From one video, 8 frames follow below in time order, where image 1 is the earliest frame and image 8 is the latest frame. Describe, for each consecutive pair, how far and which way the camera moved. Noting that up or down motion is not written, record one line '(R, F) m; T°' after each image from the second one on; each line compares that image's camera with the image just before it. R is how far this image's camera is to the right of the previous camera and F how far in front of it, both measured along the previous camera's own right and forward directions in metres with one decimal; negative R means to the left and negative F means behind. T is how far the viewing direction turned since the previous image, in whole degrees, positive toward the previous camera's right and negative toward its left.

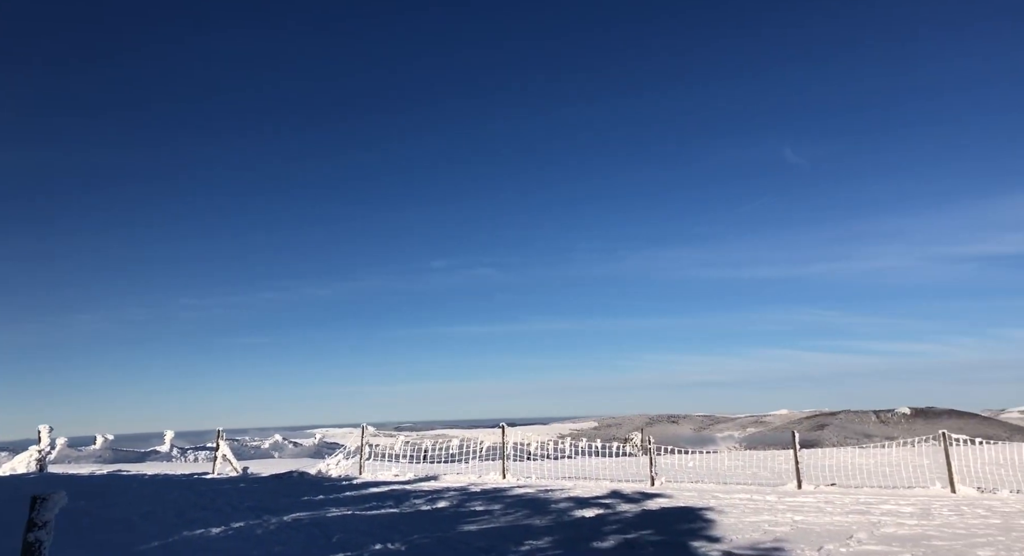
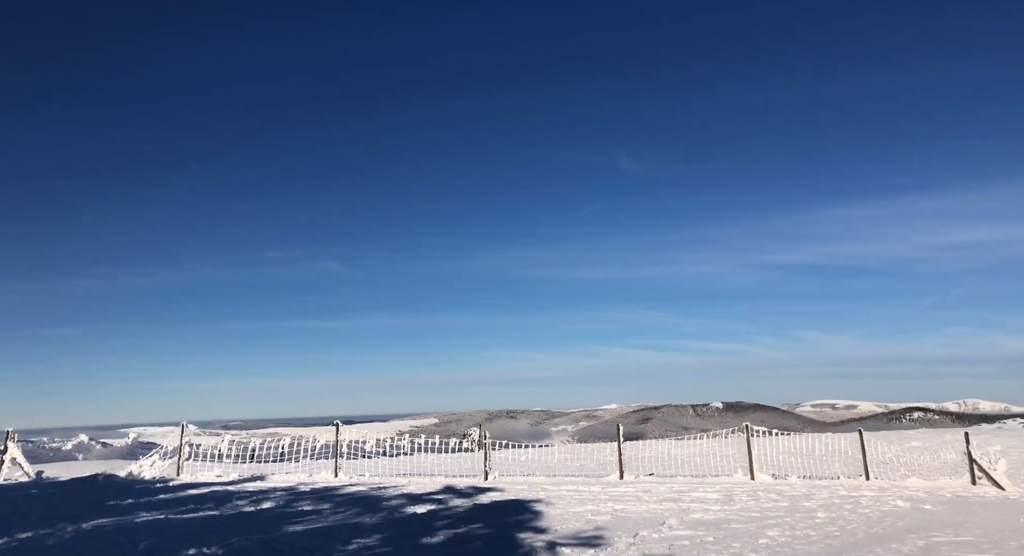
(+0.4, -0.1) m; +11°
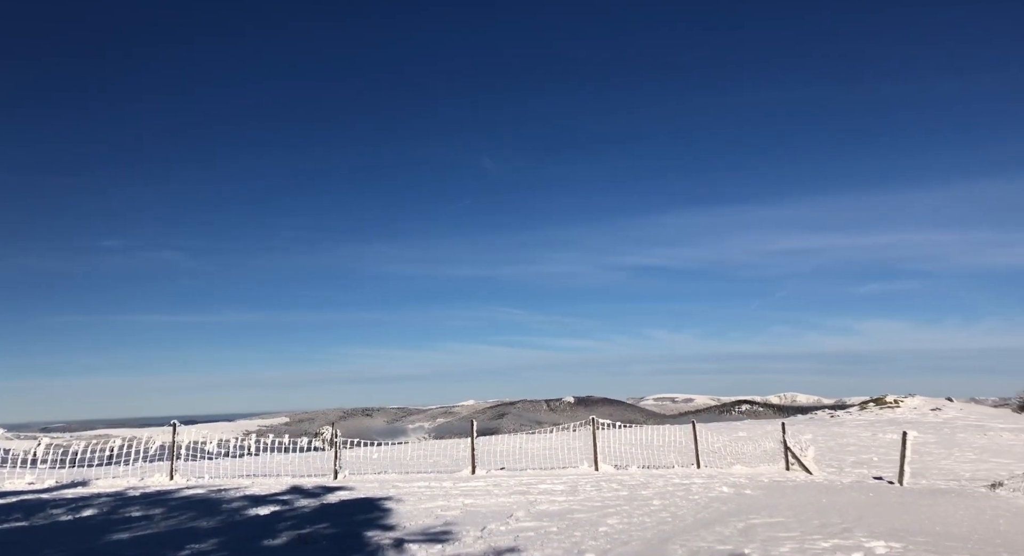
(+0.4, -0.2) m; +10°
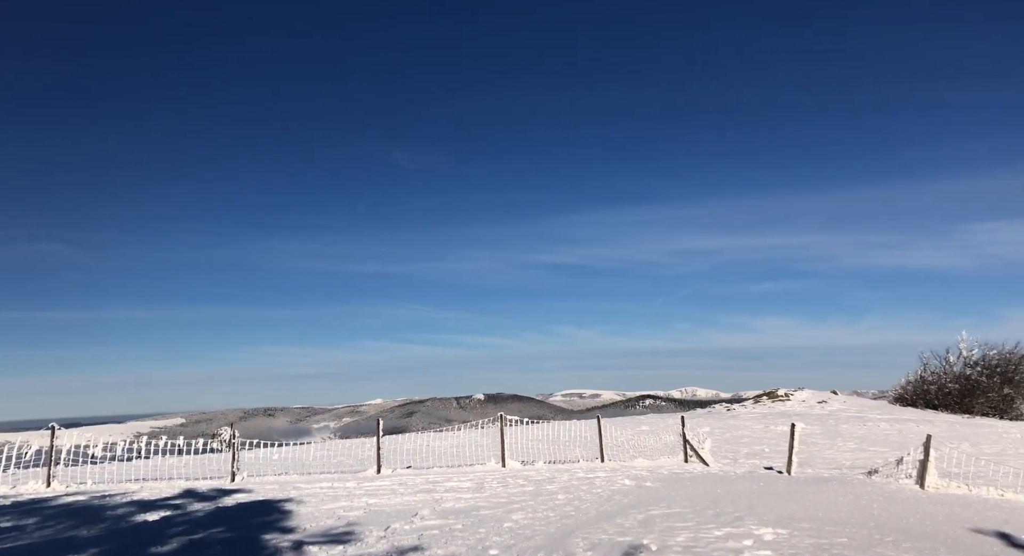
(+0.3, 0.0) m; +7°
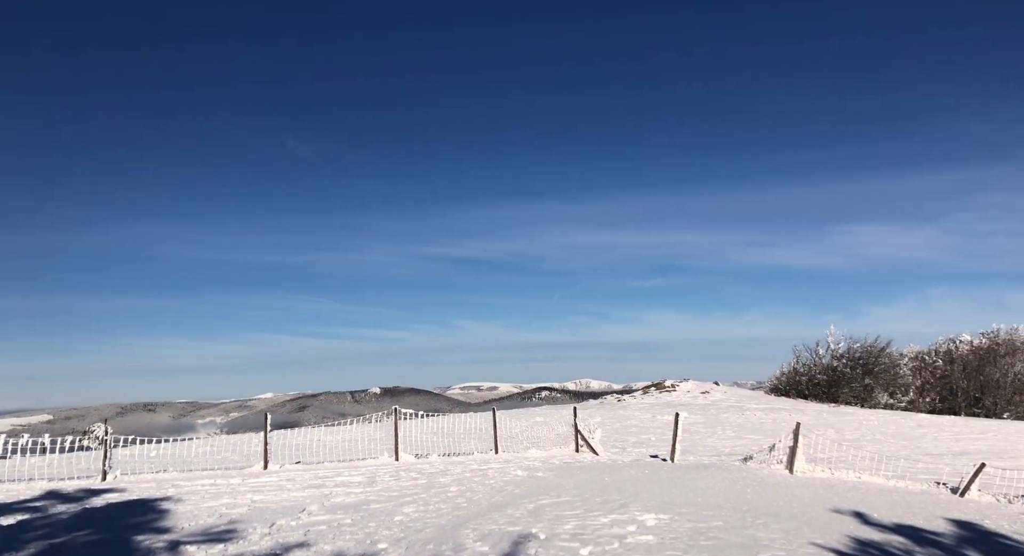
(+0.4, -0.1) m; +7°
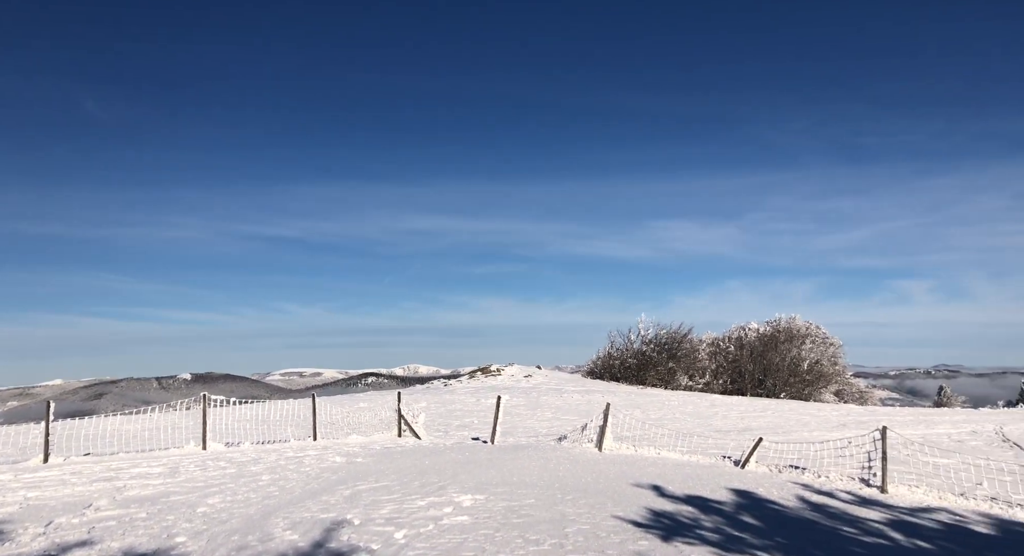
(+0.6, 0.0) m; +12°
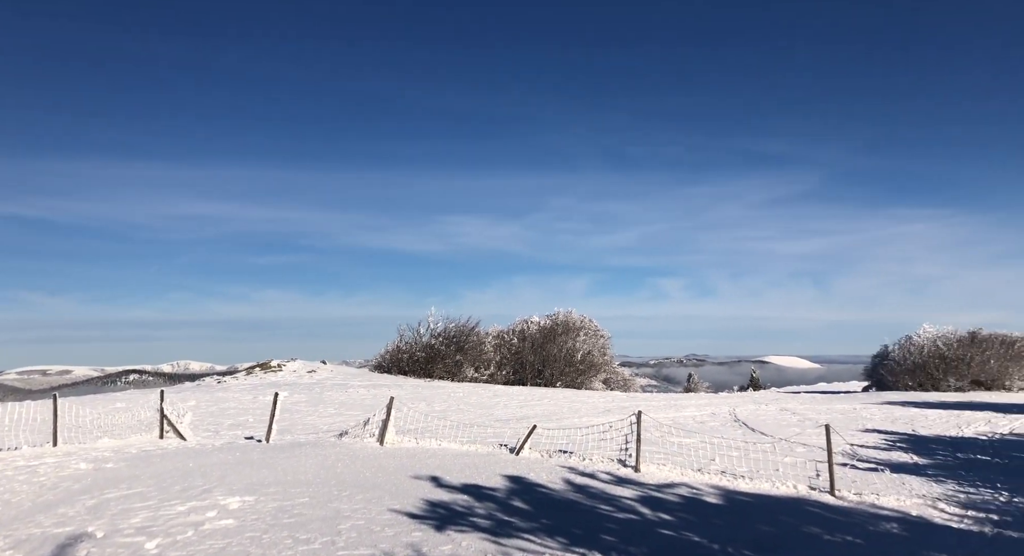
(+0.7, -0.1) m; +15°
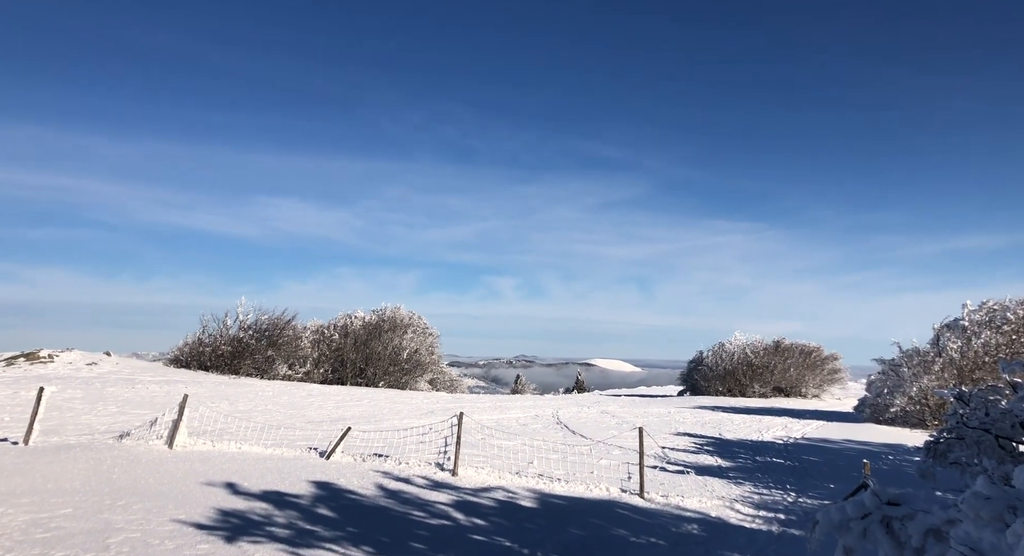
(+0.6, +0.9) m; +12°
